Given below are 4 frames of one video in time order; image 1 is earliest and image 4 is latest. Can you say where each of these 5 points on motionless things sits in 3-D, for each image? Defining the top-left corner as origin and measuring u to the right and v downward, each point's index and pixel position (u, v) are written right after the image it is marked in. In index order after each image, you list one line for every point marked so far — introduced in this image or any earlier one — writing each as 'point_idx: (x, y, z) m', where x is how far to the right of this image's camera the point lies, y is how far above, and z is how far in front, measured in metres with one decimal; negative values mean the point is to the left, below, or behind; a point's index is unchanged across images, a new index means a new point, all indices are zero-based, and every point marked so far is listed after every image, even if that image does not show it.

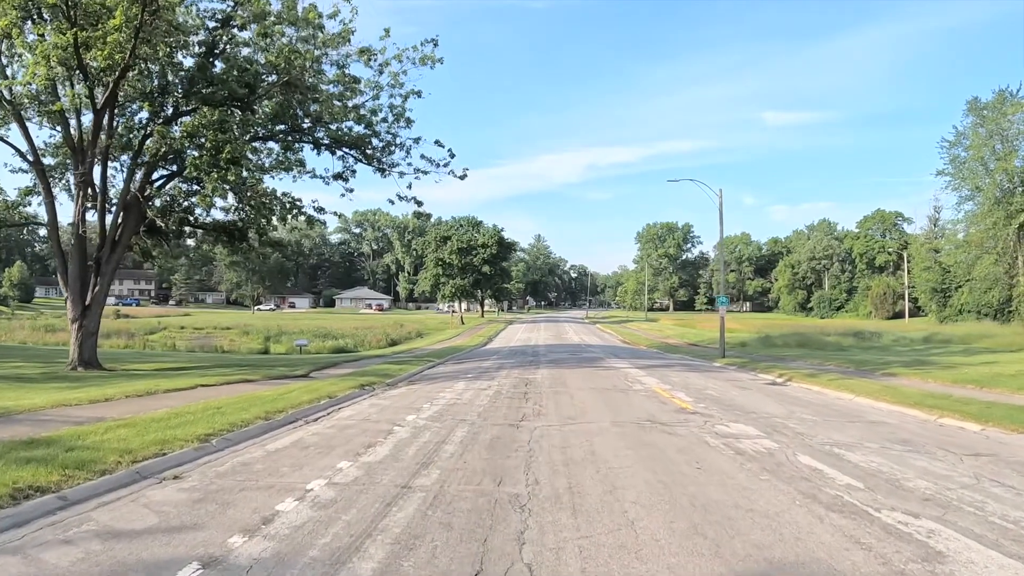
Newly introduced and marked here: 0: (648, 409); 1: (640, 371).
0: (+2.0, -1.8, +9.9) m
1: (+3.1, -2.1, +16.6) m
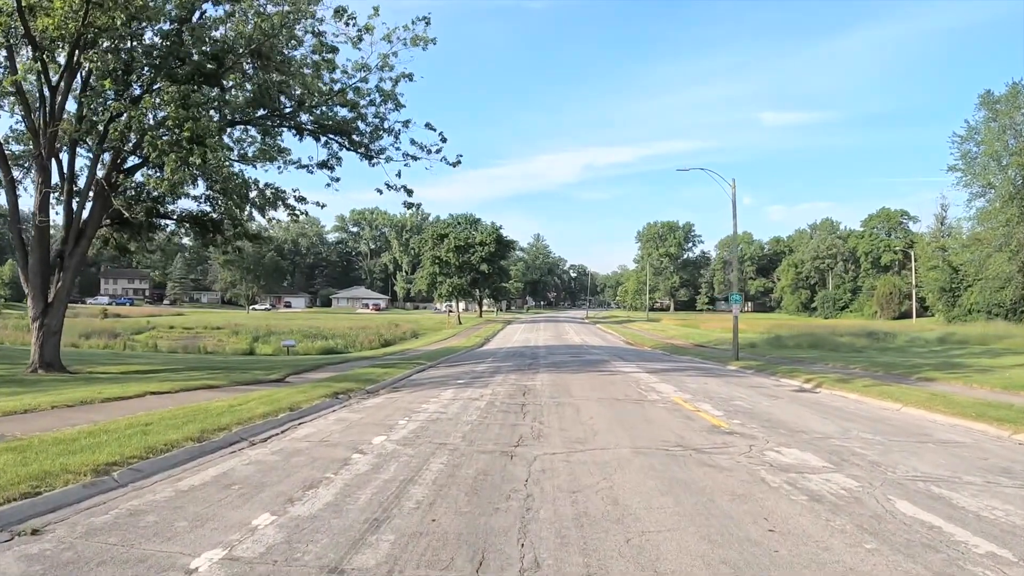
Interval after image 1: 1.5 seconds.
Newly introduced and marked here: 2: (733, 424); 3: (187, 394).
0: (+1.9, -1.7, +7.9) m
1: (+3.0, -1.9, +14.7) m
2: (+2.7, -1.7, +8.4) m
3: (-6.4, -2.2, +13.2) m
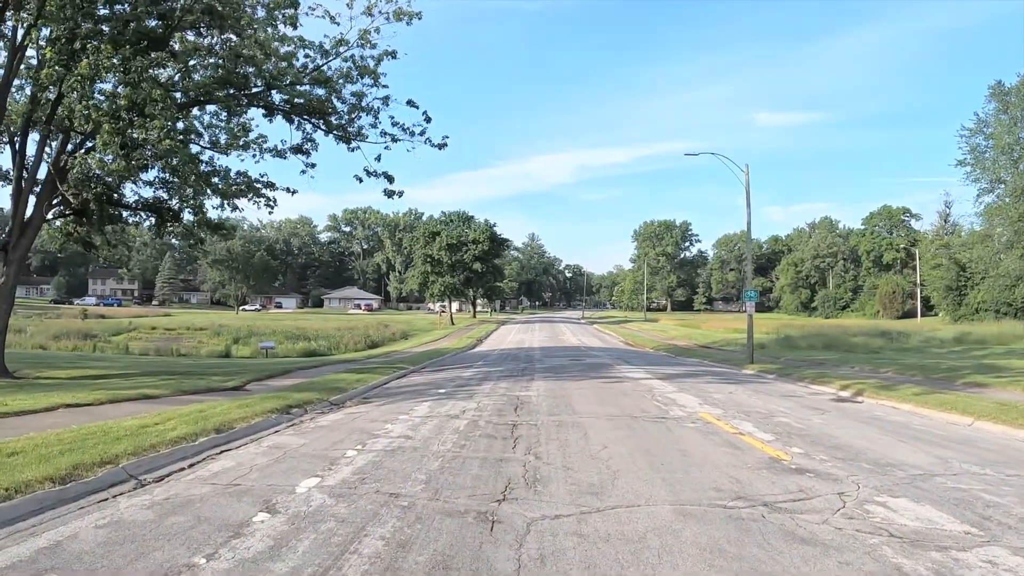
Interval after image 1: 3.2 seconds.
0: (+1.8, -1.5, +5.7) m
1: (+2.8, -1.8, +12.5) m
2: (+2.6, -1.6, +6.2) m
3: (-6.6, -2.1, +11.0) m
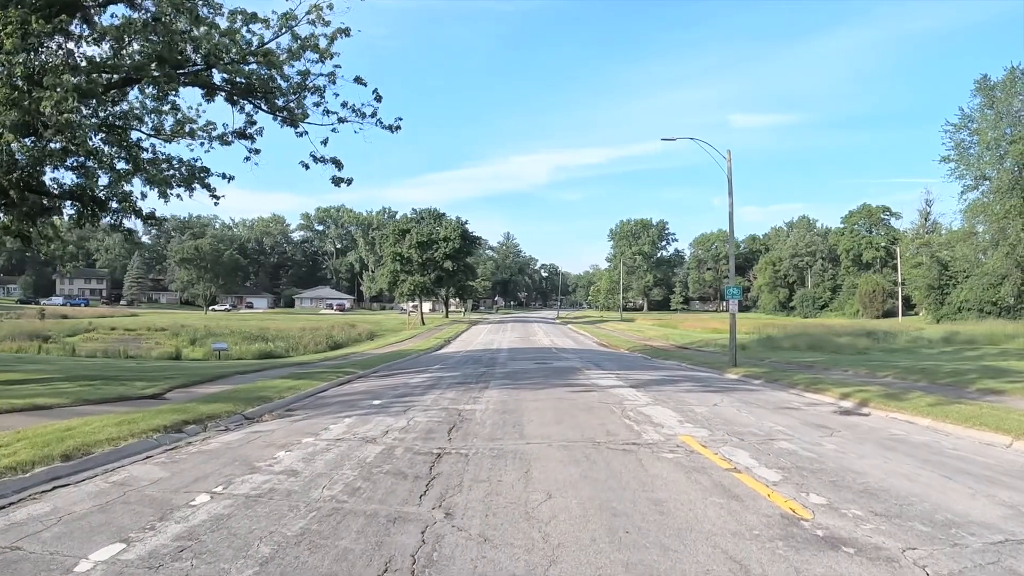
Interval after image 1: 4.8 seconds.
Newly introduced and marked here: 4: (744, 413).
0: (+1.1, -1.4, +3.8) m
1: (+2.0, -1.7, +10.6) m
2: (+2.0, -1.4, +4.3) m
3: (-7.4, -2.0, +8.8) m
4: (+3.1, -1.7, +9.0) m
